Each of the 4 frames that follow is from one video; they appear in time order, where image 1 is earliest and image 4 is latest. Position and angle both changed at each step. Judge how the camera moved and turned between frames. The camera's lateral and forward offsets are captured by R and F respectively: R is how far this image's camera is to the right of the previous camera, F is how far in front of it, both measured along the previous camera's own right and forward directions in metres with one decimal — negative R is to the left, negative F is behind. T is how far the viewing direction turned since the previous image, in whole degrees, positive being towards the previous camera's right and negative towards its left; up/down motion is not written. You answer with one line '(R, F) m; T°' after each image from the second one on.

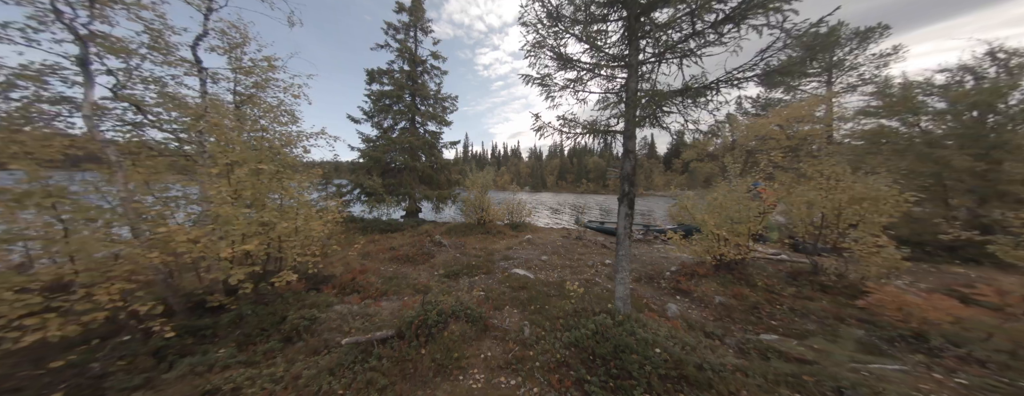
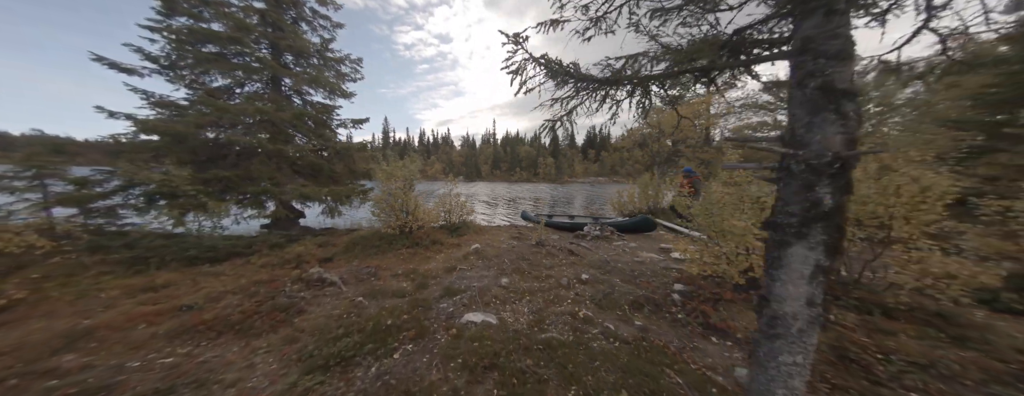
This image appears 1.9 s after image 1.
(-0.3, +2.9) m; +15°
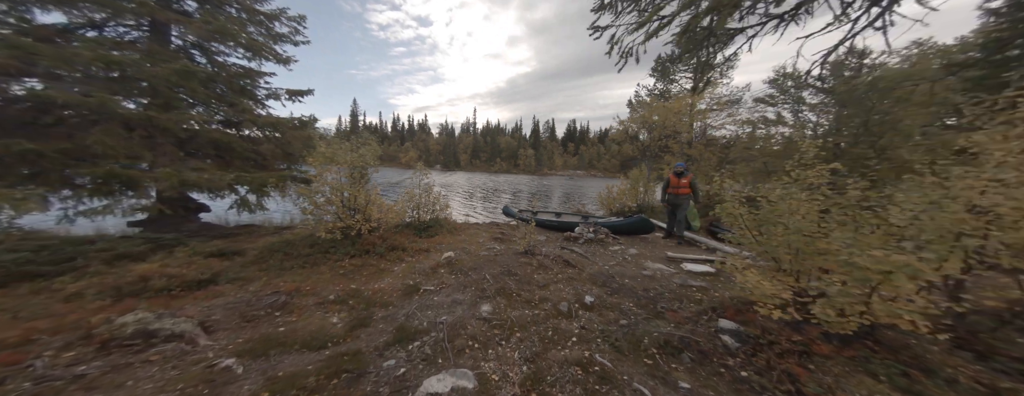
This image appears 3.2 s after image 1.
(-0.2, +1.8) m; +5°
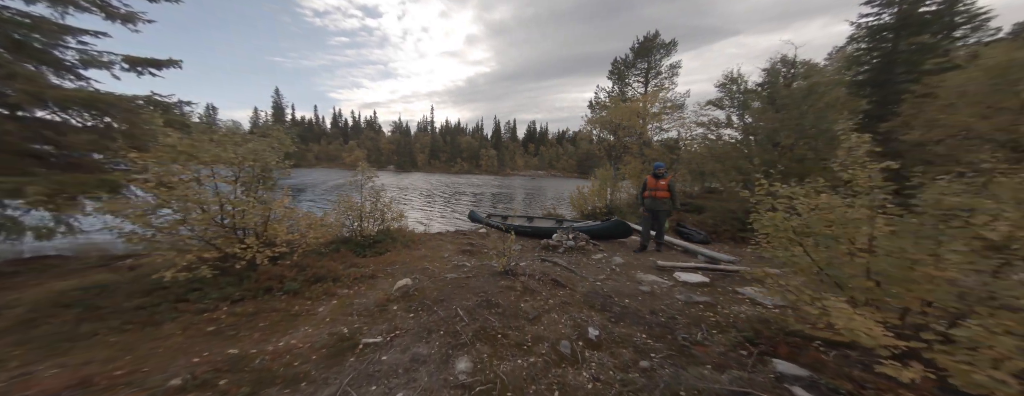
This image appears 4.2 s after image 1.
(-0.4, +1.4) m; +9°
